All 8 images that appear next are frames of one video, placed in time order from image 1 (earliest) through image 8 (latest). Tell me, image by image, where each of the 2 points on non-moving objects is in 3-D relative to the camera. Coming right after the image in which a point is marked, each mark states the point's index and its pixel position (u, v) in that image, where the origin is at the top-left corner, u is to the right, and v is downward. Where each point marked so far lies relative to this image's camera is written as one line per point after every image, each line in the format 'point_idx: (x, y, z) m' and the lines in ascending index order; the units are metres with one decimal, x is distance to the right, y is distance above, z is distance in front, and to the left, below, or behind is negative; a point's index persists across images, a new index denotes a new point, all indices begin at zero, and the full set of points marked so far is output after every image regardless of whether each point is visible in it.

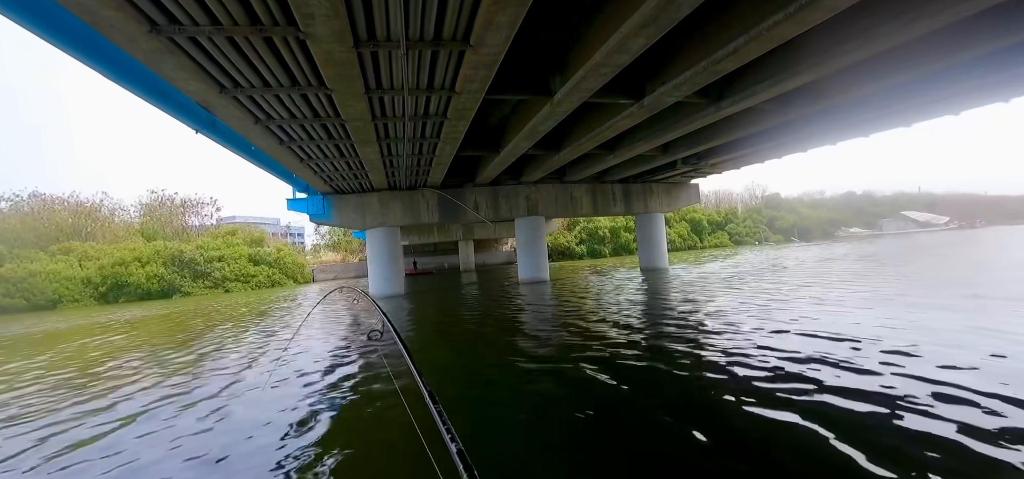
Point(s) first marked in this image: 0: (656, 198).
0: (+6.7, +2.1, +18.7) m
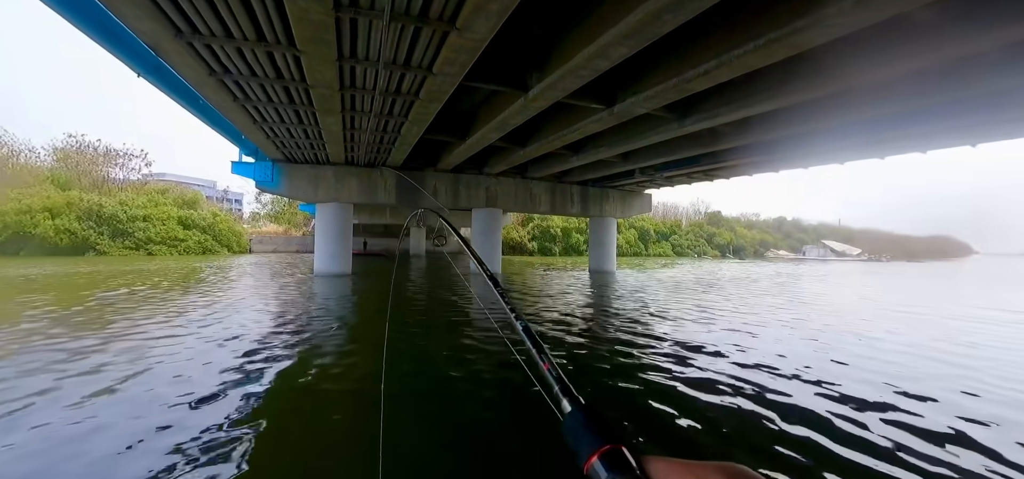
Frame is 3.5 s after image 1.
0: (+4.7, +1.9, +19.5) m
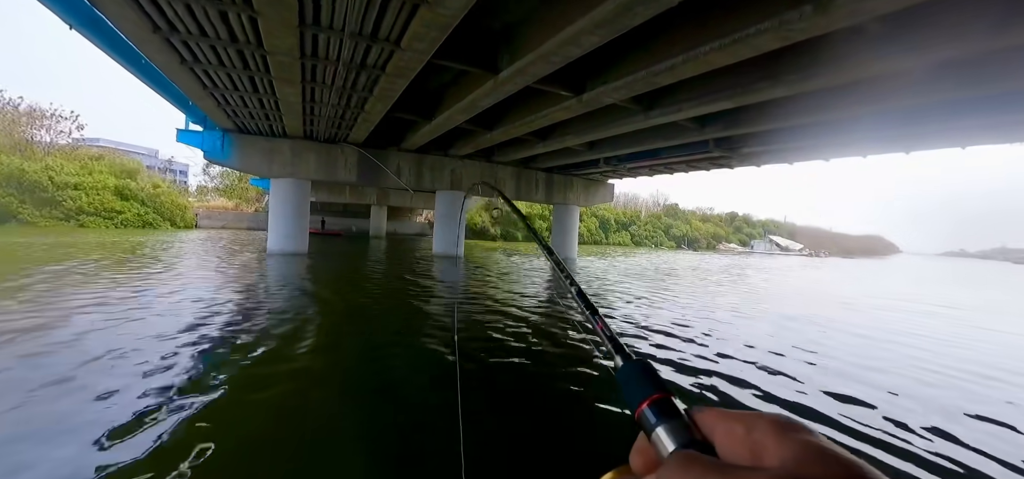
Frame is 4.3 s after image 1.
0: (+3.0, +2.6, +19.6) m
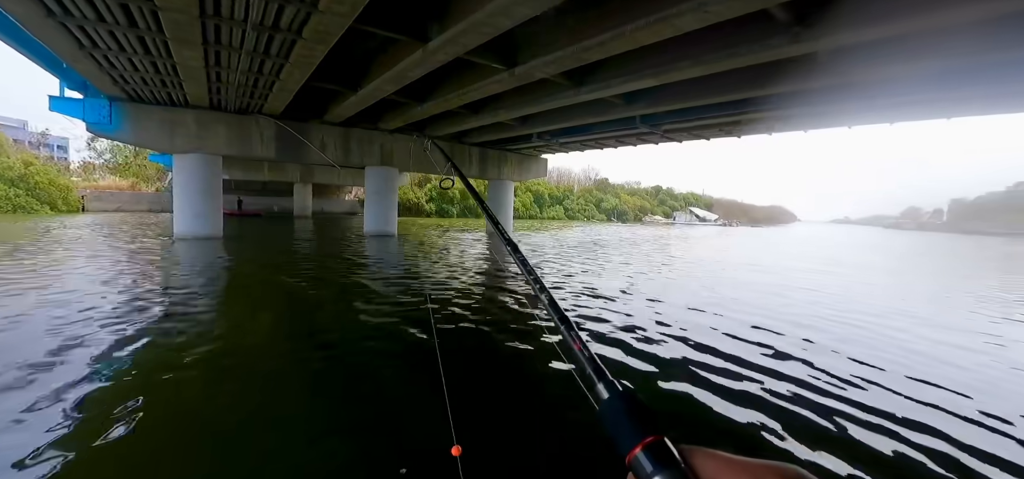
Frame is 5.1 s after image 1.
0: (-0.2, +3.8, +19.6) m
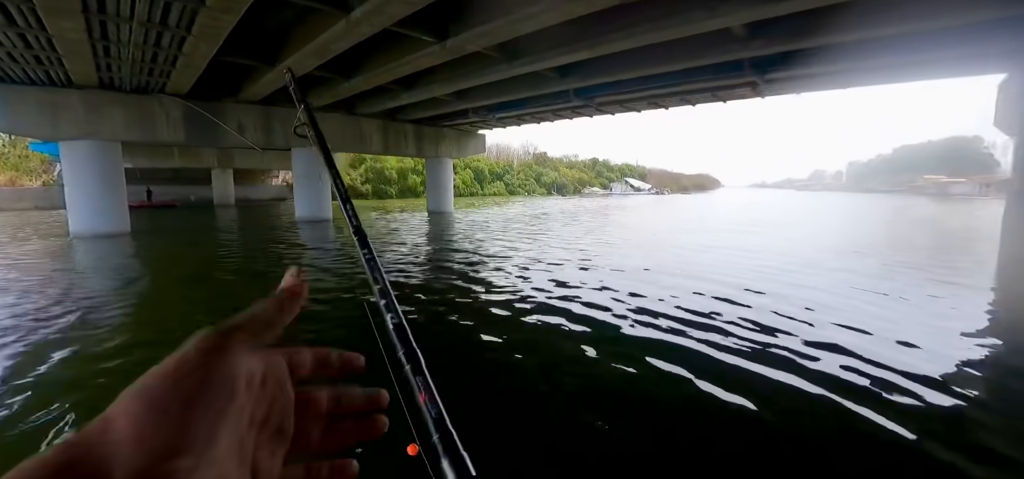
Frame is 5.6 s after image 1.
0: (-3.2, +4.8, +19.2) m
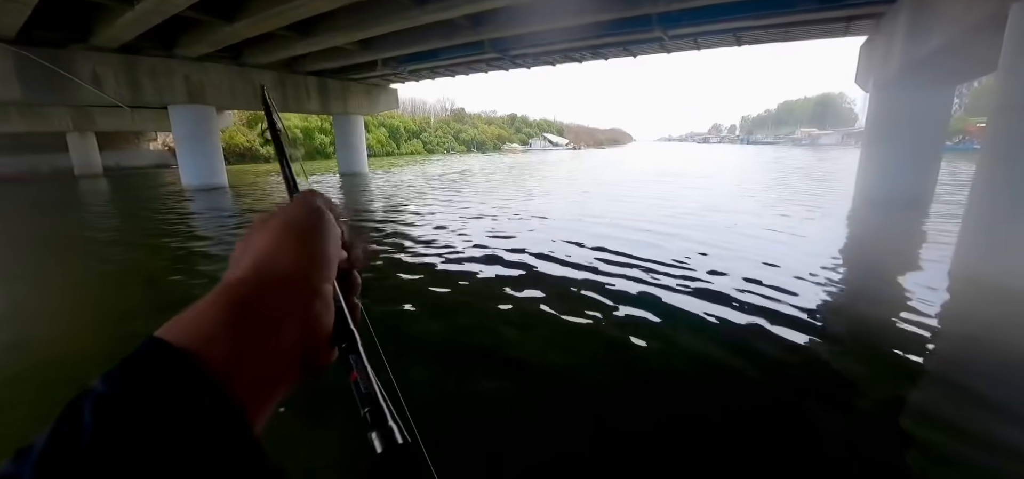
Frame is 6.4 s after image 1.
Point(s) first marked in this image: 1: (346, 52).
0: (-7.2, +6.5, +18.0) m
1: (-5.9, +6.6, +13.4) m
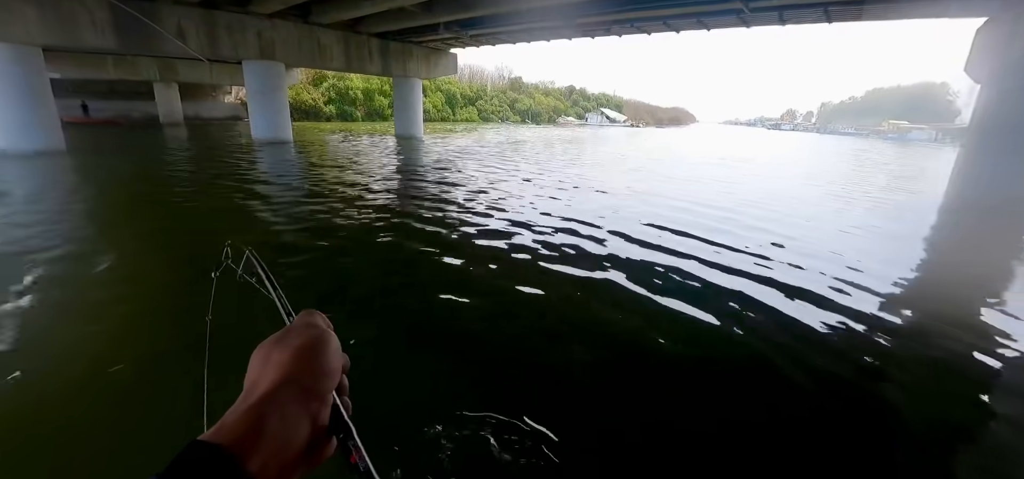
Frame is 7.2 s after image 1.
0: (-4.4, +8.2, +18.0) m
1: (-3.6, +7.9, +13.4) m
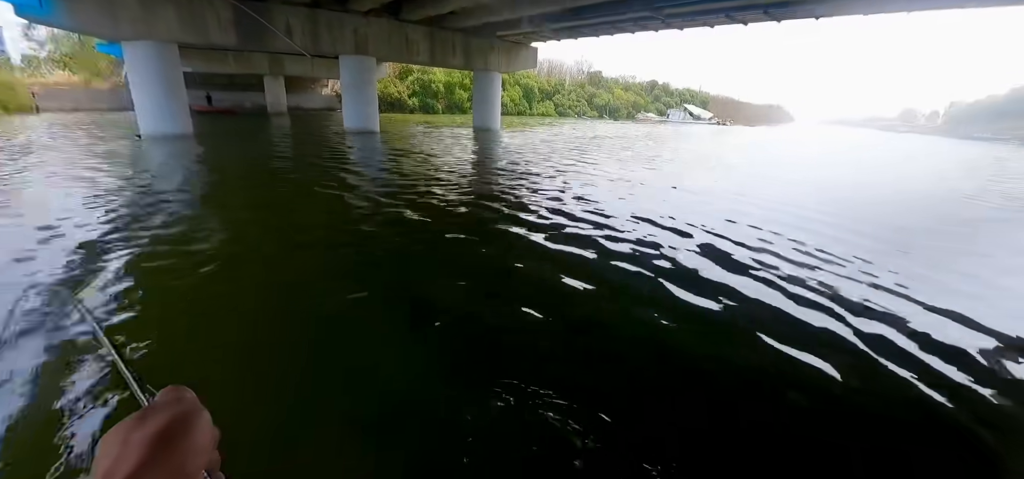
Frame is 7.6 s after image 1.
0: (-0.8, +8.5, +18.2) m
1: (-0.7, +8.2, +13.5) m
